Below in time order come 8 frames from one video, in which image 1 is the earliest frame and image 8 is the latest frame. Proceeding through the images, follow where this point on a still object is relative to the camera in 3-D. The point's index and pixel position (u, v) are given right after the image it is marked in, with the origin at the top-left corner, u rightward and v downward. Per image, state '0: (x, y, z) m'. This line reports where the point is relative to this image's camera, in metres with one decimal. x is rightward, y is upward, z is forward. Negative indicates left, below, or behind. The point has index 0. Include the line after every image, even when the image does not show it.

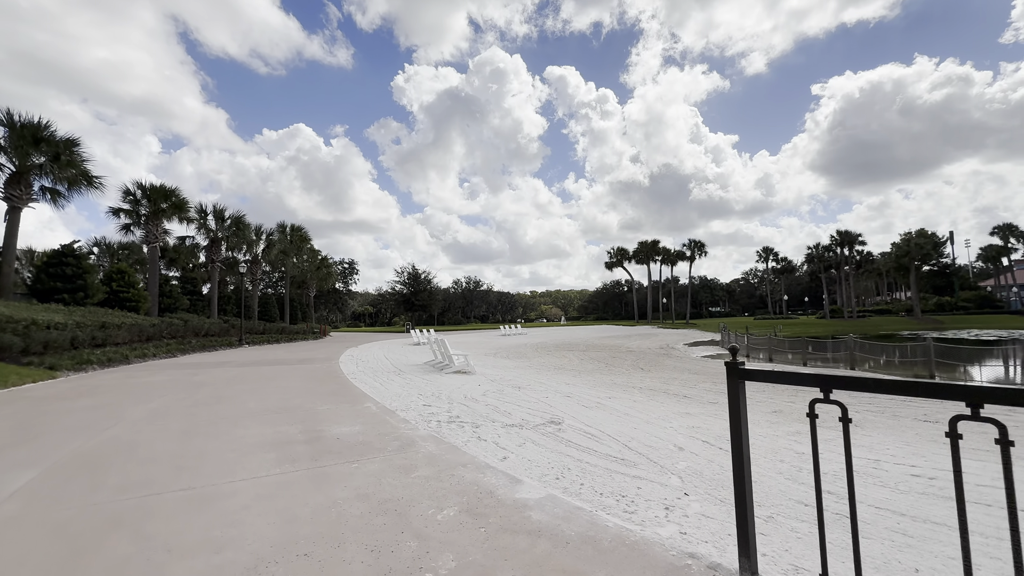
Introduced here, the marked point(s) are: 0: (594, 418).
0: (+1.3, -2.1, +7.1) m
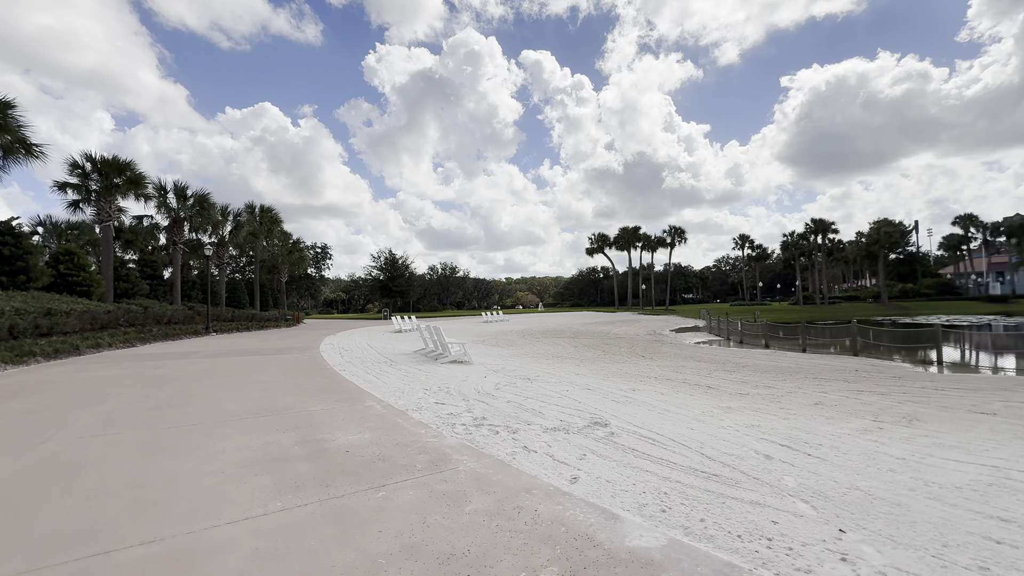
0: (+1.7, -1.8, +6.2) m
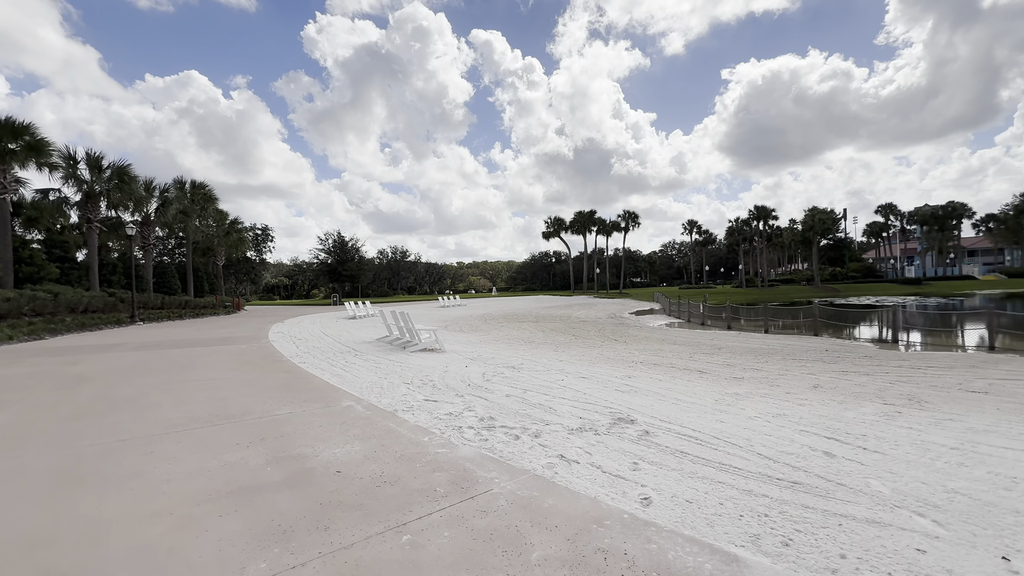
0: (+1.8, -1.5, +5.6) m
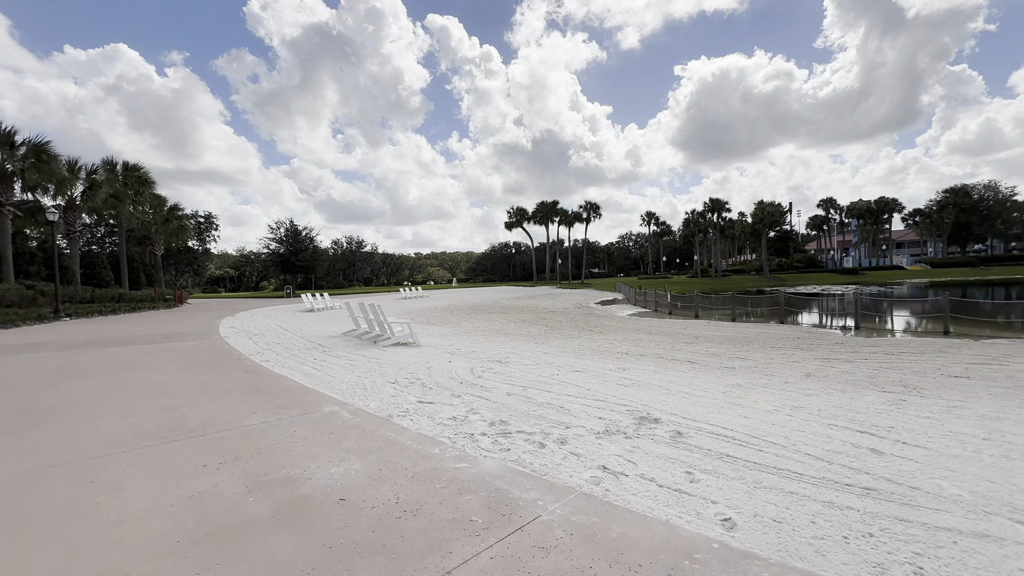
0: (+1.9, -1.4, +5.2) m
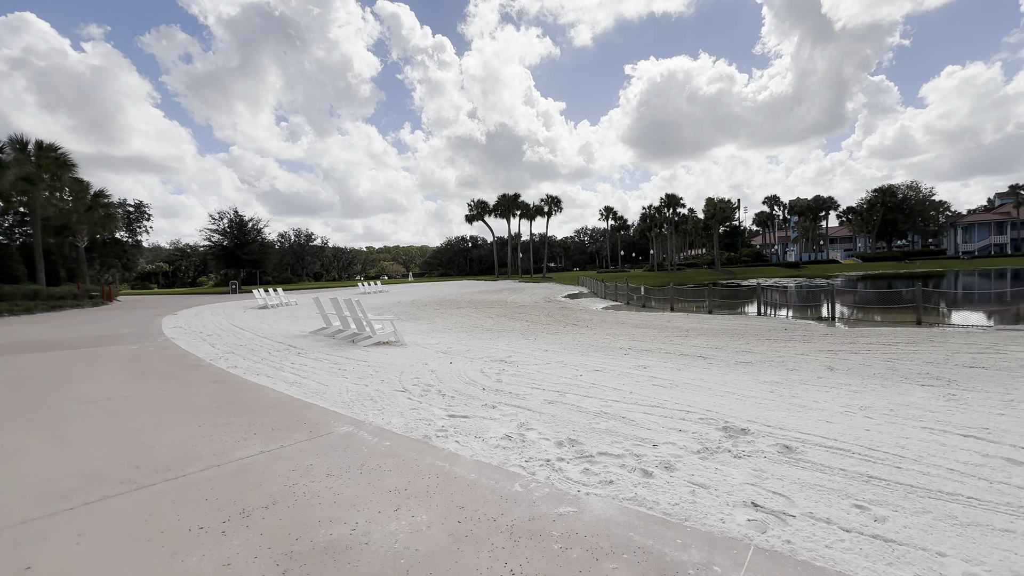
0: (+2.3, -1.2, +4.6) m
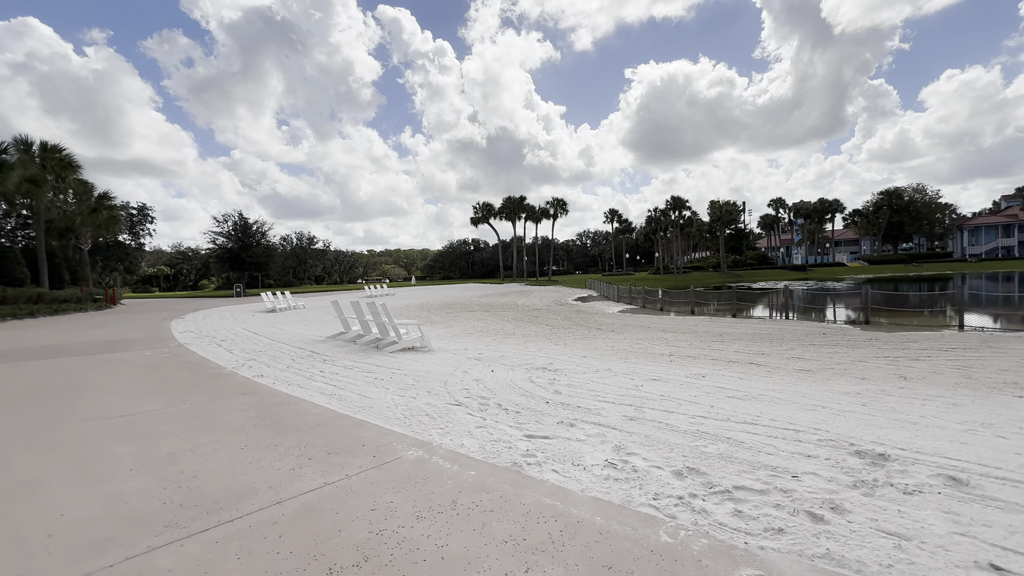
0: (+3.1, -1.3, +4.1) m
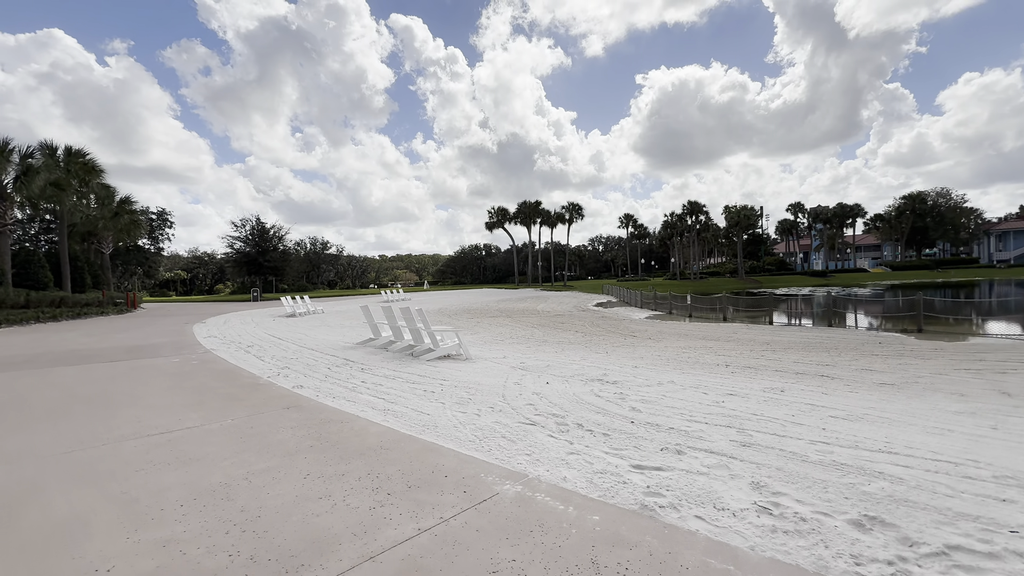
0: (+3.8, -1.3, +3.5) m
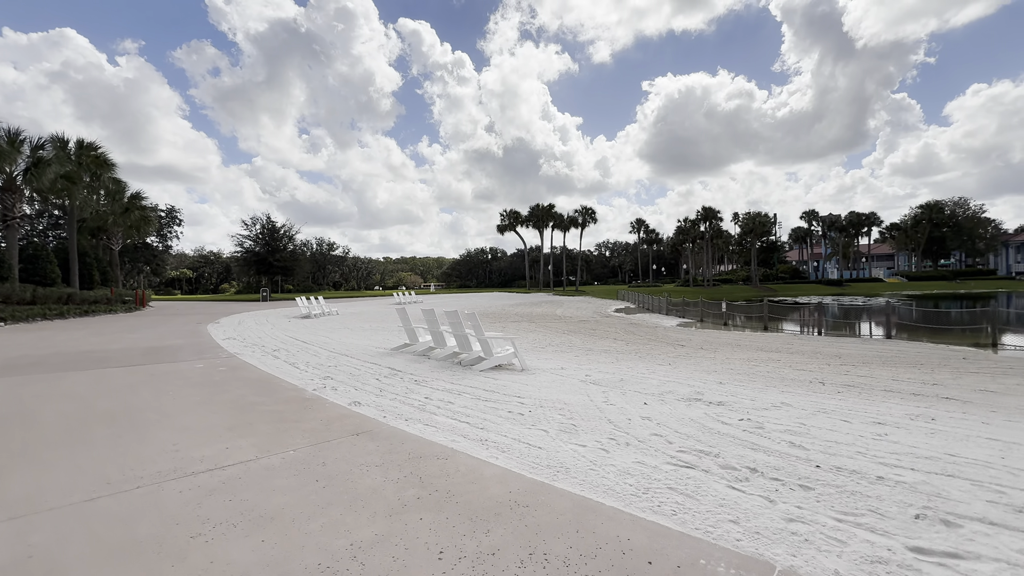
0: (+4.9, -1.4, +2.5) m
